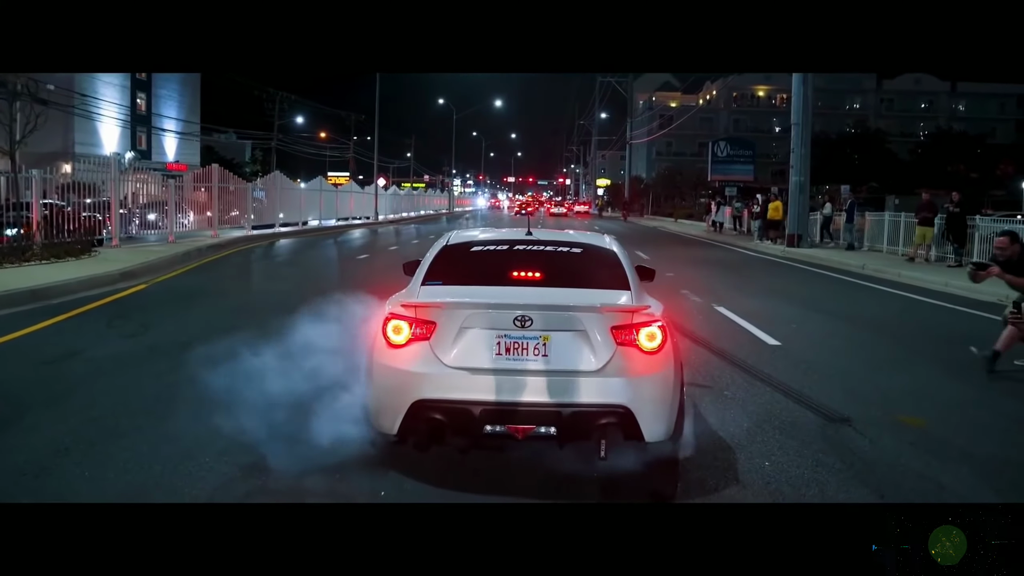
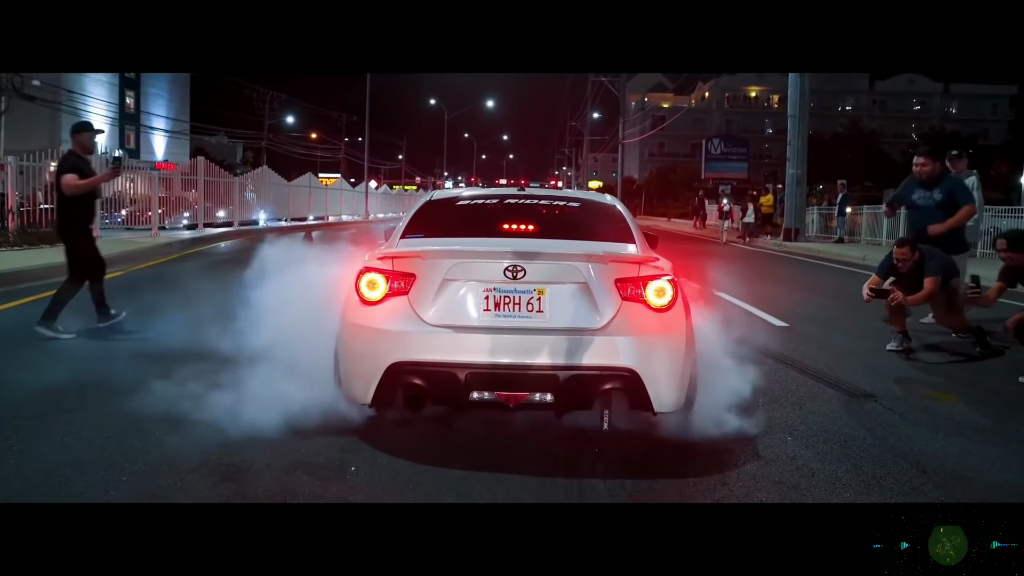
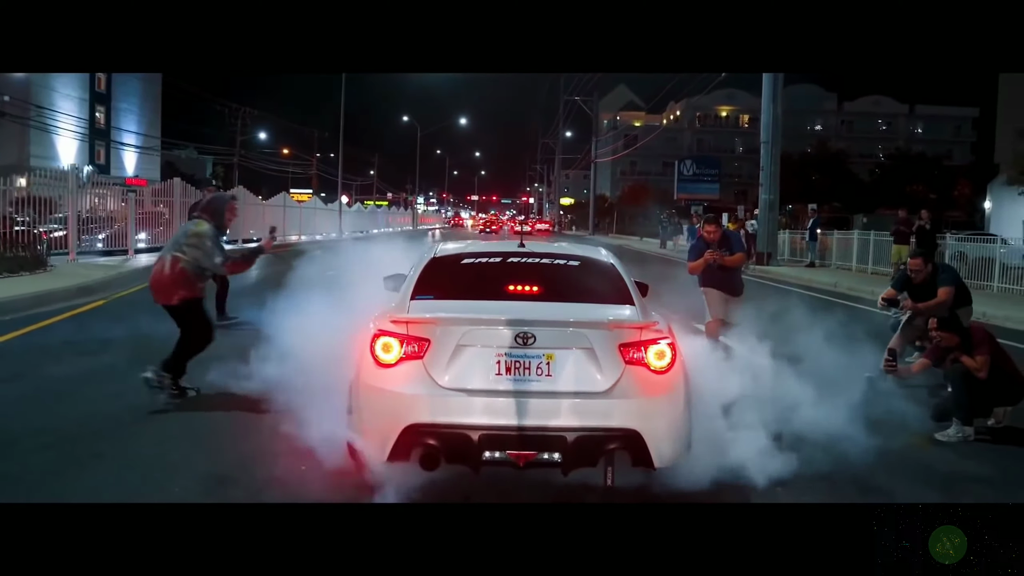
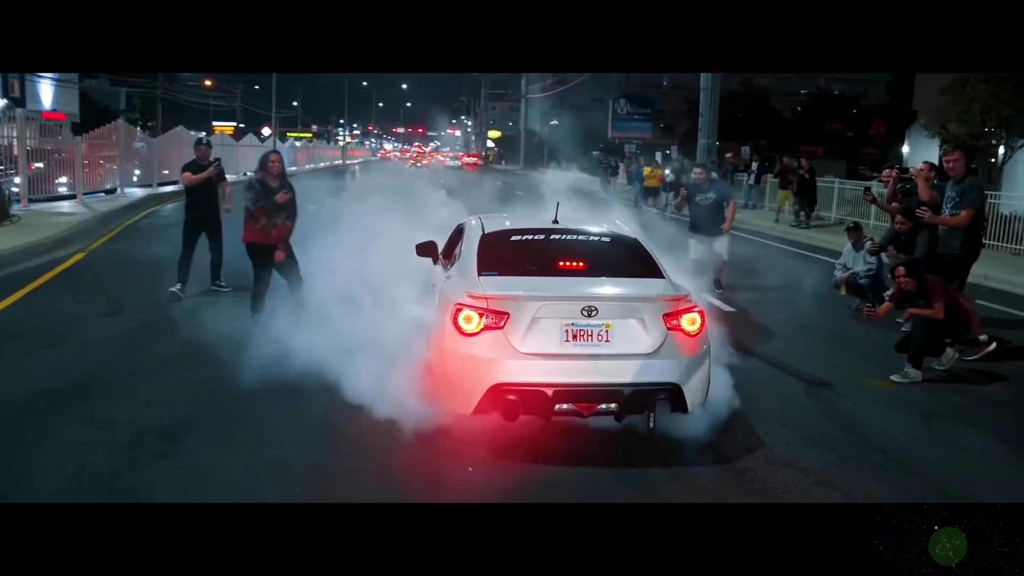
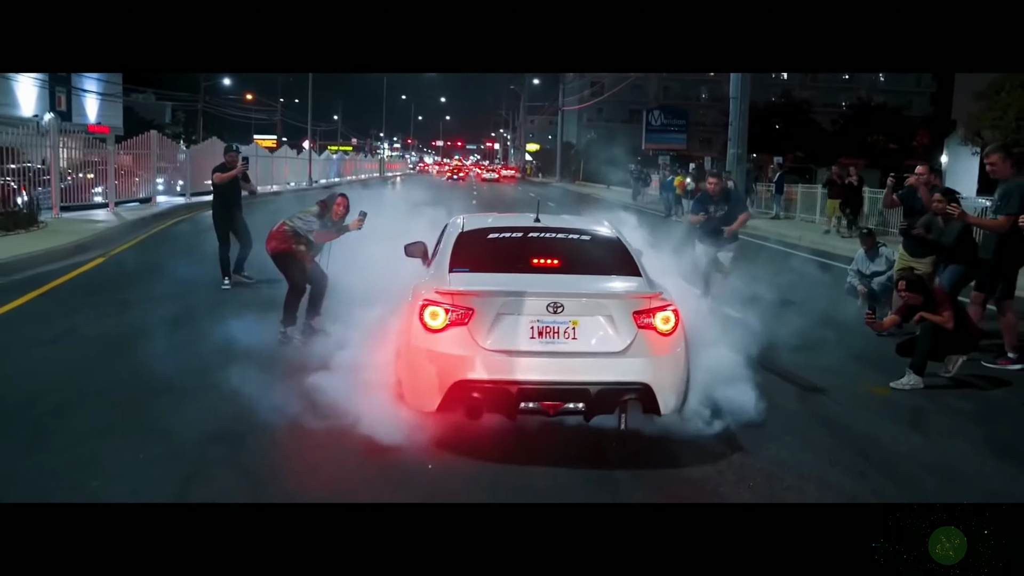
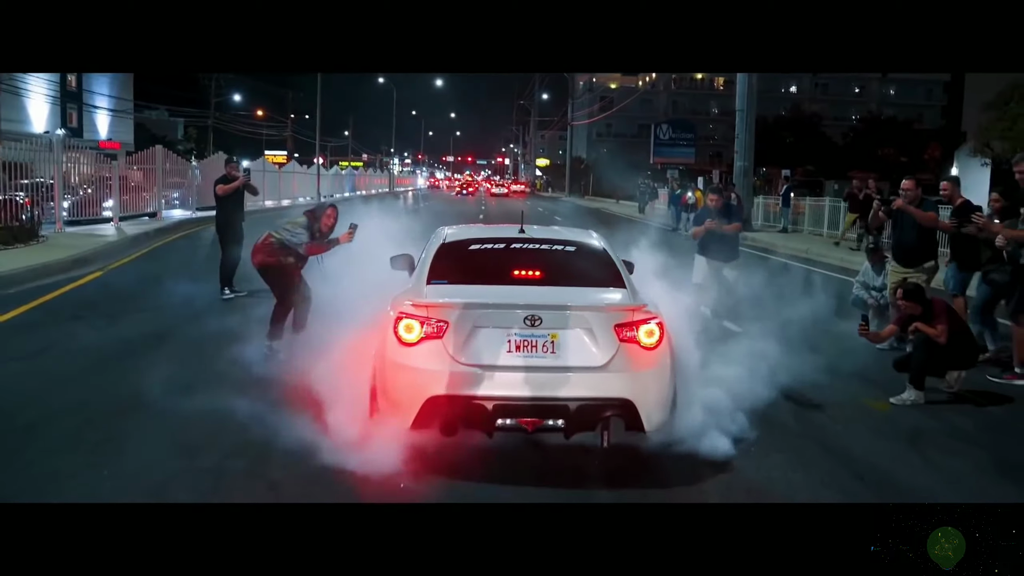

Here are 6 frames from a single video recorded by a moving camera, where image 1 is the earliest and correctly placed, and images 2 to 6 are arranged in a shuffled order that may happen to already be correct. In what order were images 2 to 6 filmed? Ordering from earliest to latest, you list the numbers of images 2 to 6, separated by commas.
2, 3, 6, 5, 4
